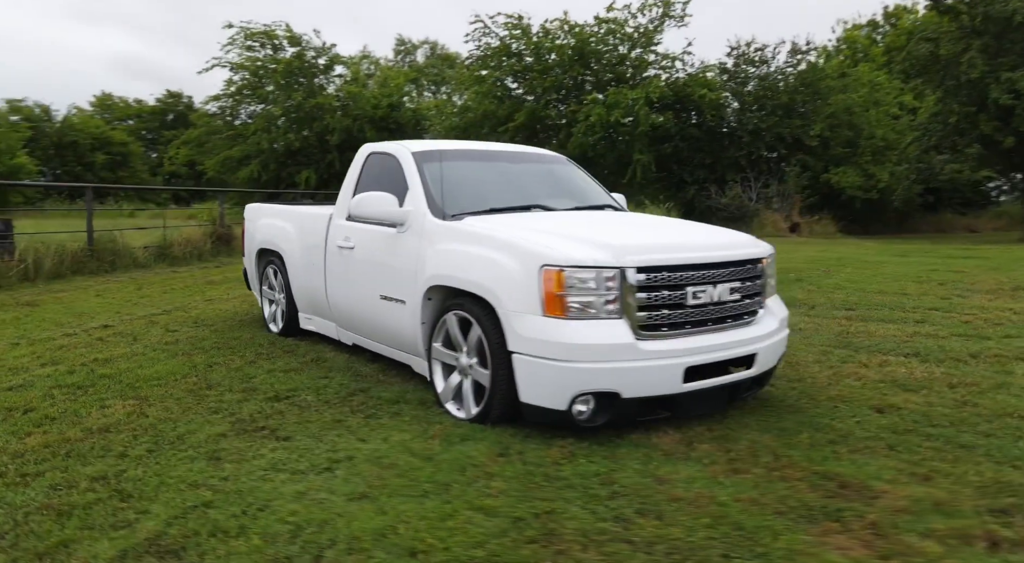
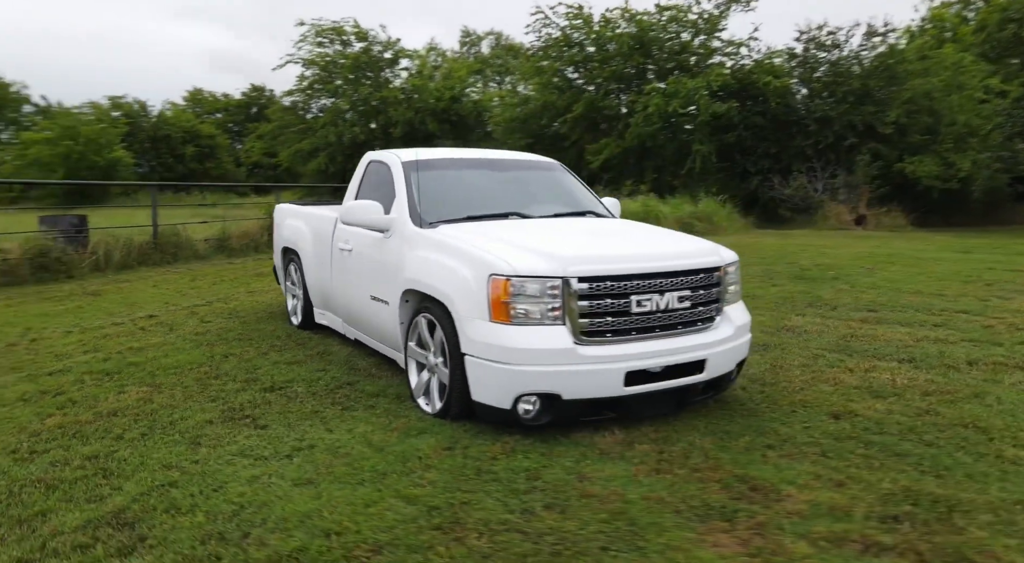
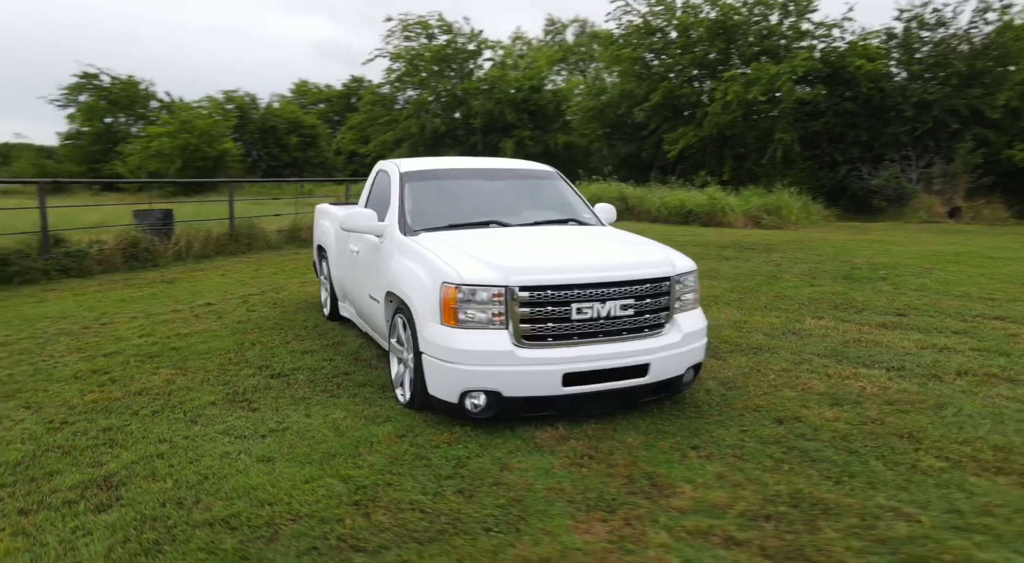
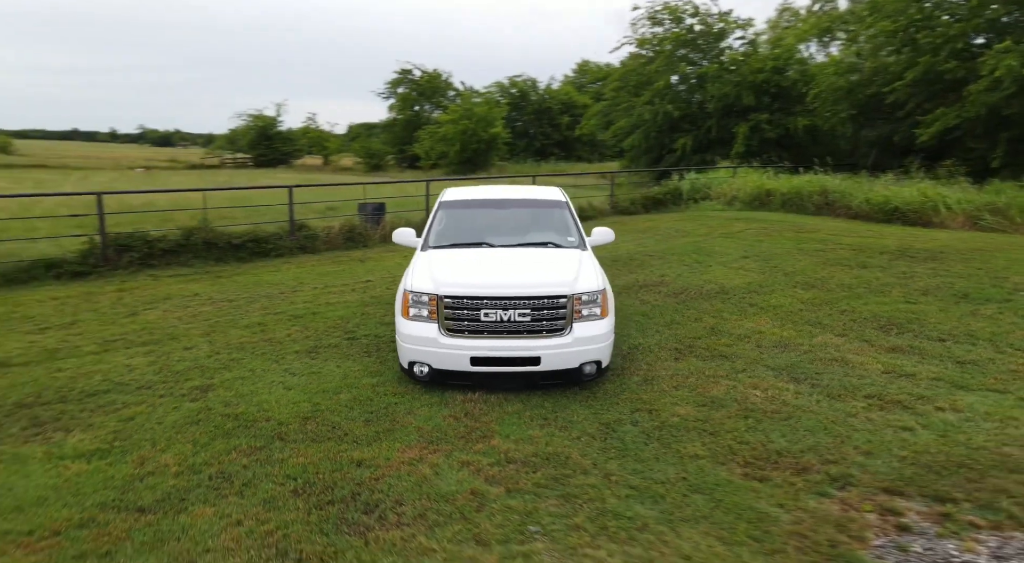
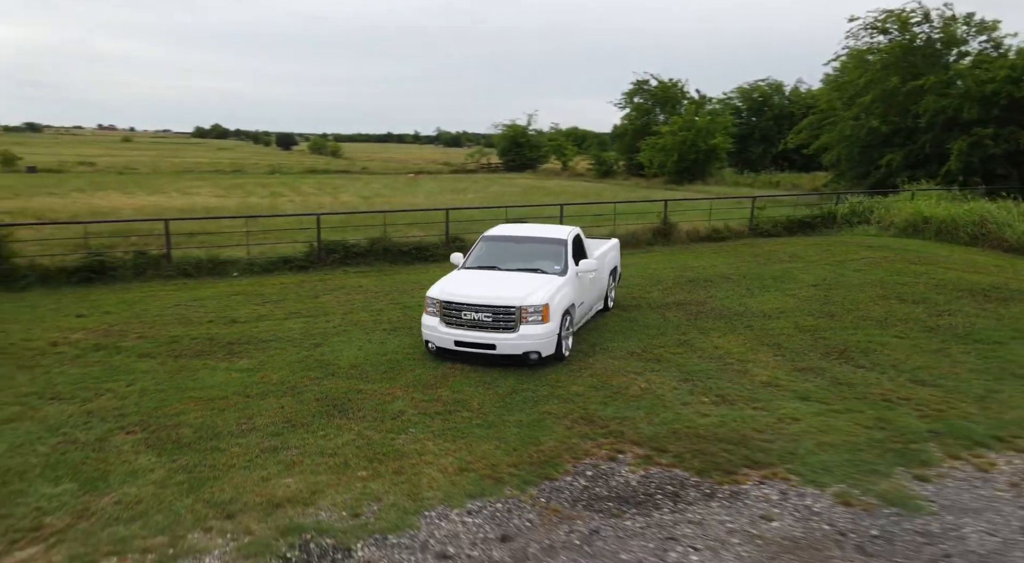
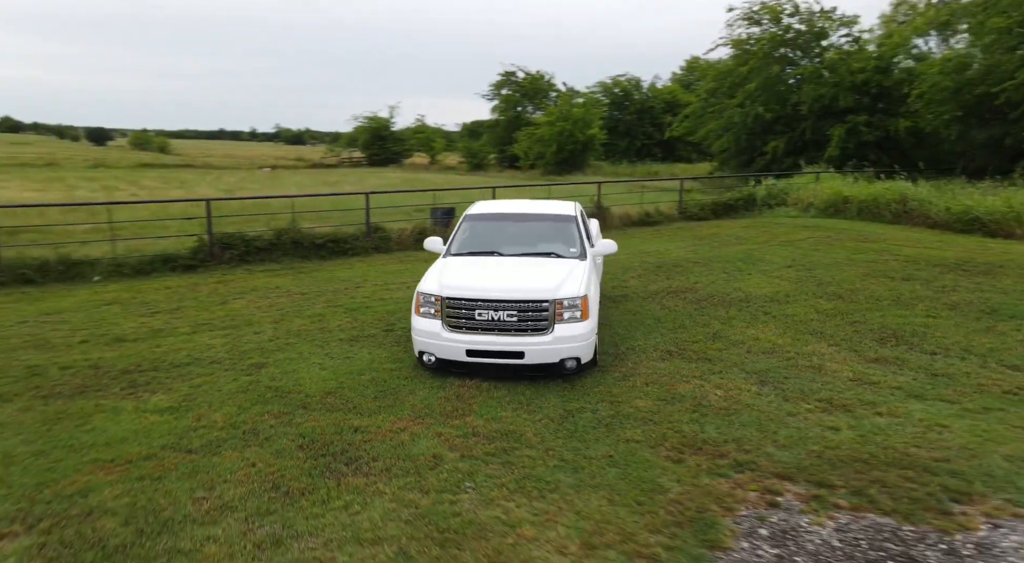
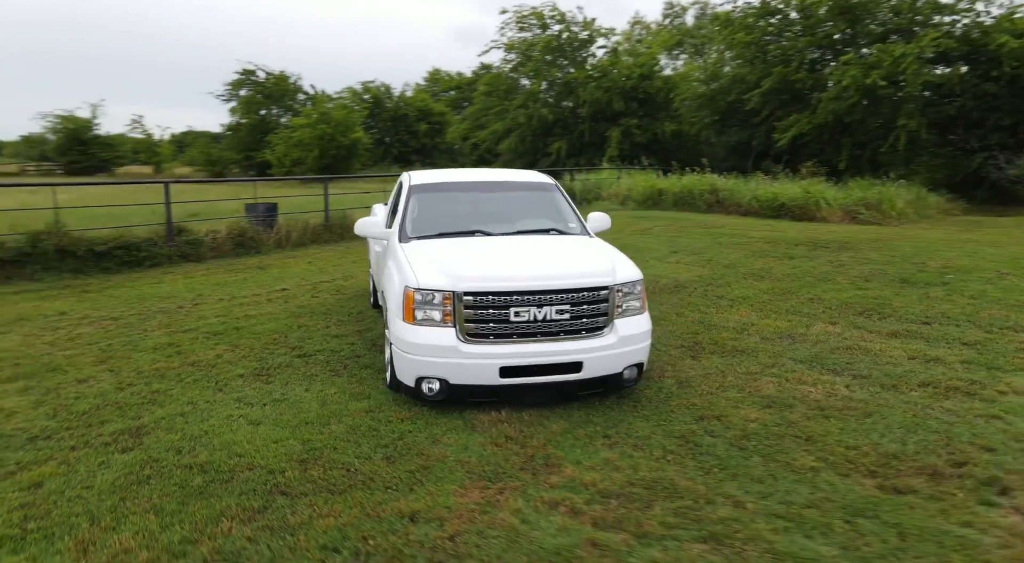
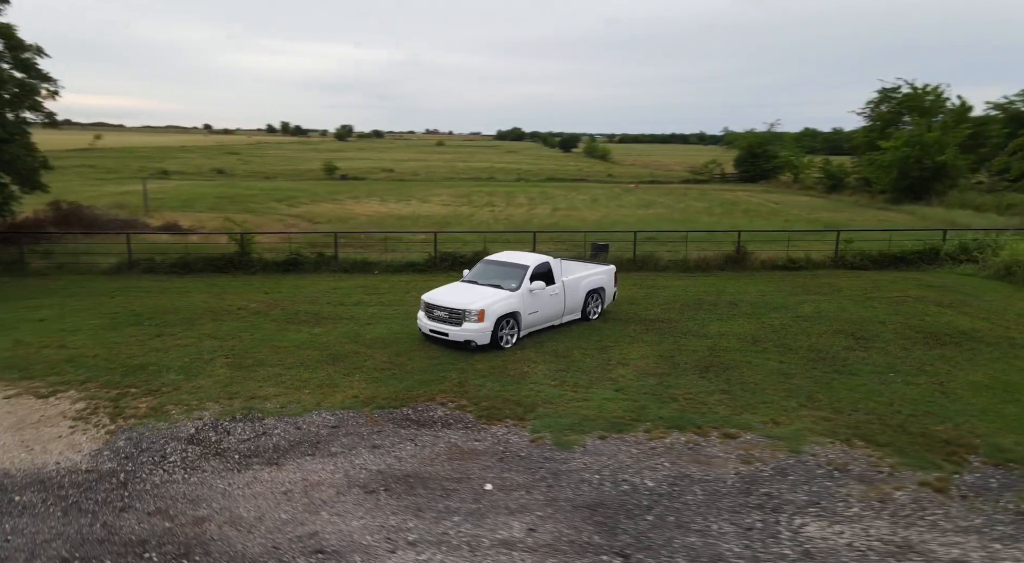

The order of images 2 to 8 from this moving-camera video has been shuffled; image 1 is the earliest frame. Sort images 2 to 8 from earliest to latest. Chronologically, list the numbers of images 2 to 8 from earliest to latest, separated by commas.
2, 3, 7, 4, 6, 5, 8
